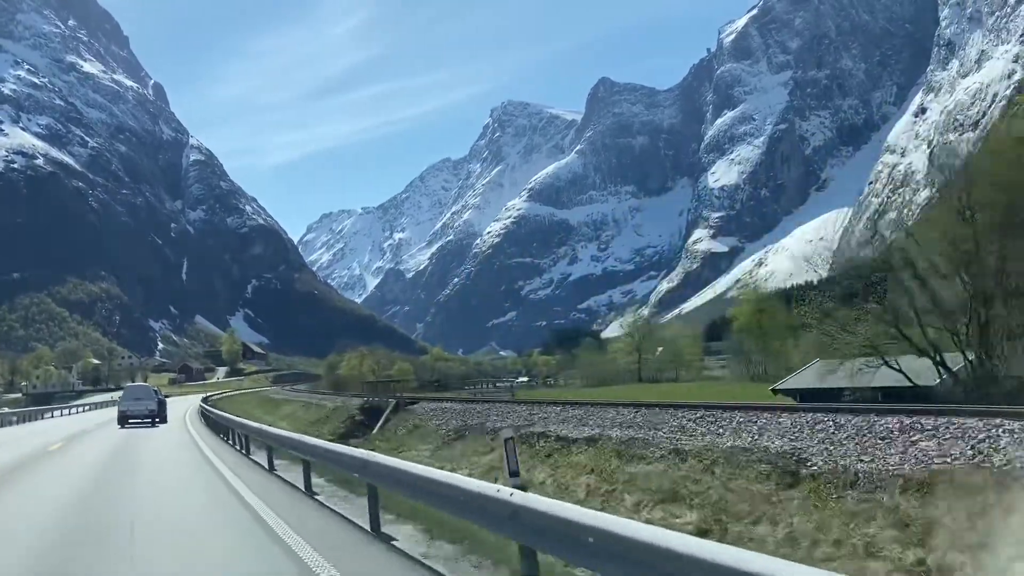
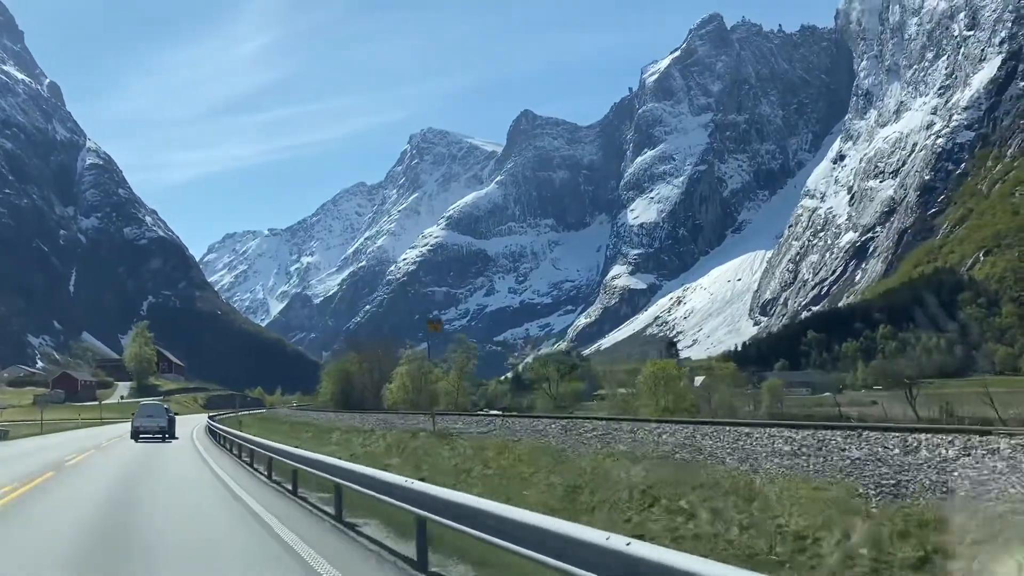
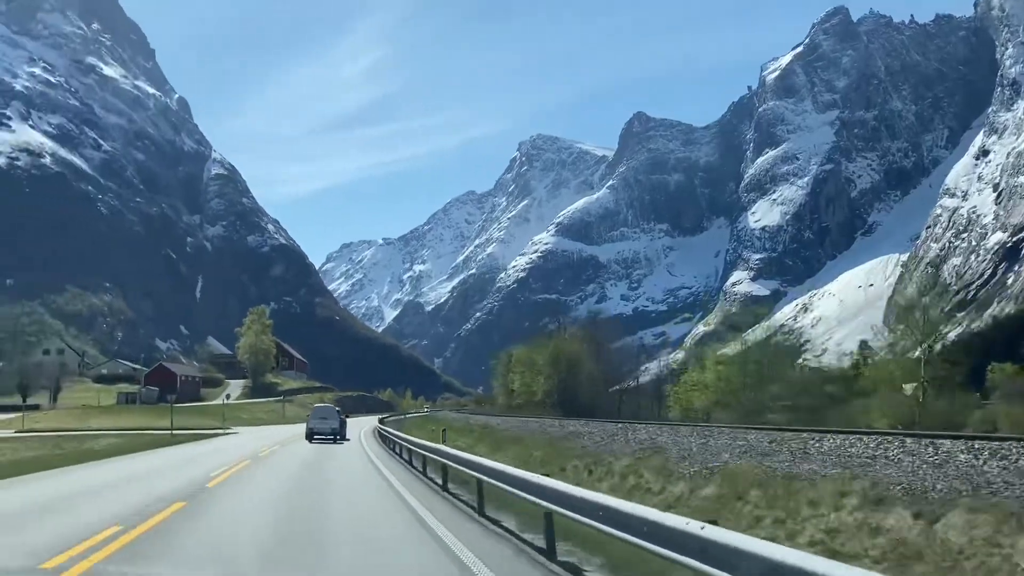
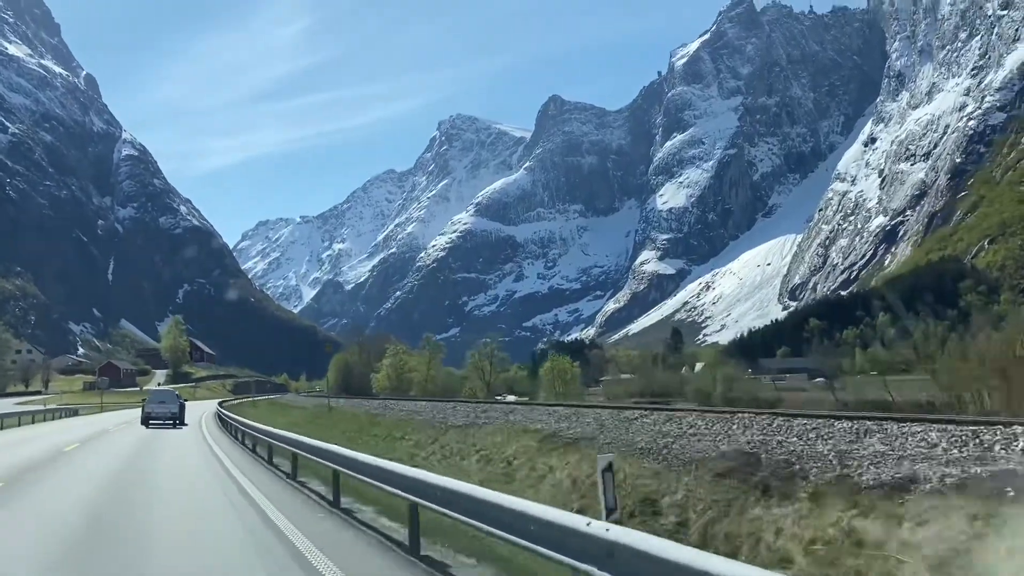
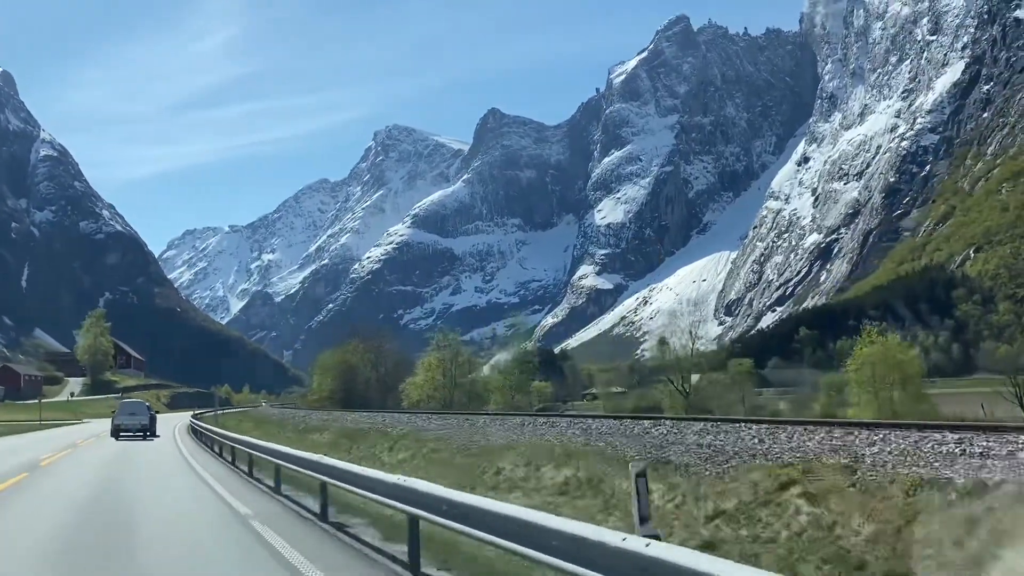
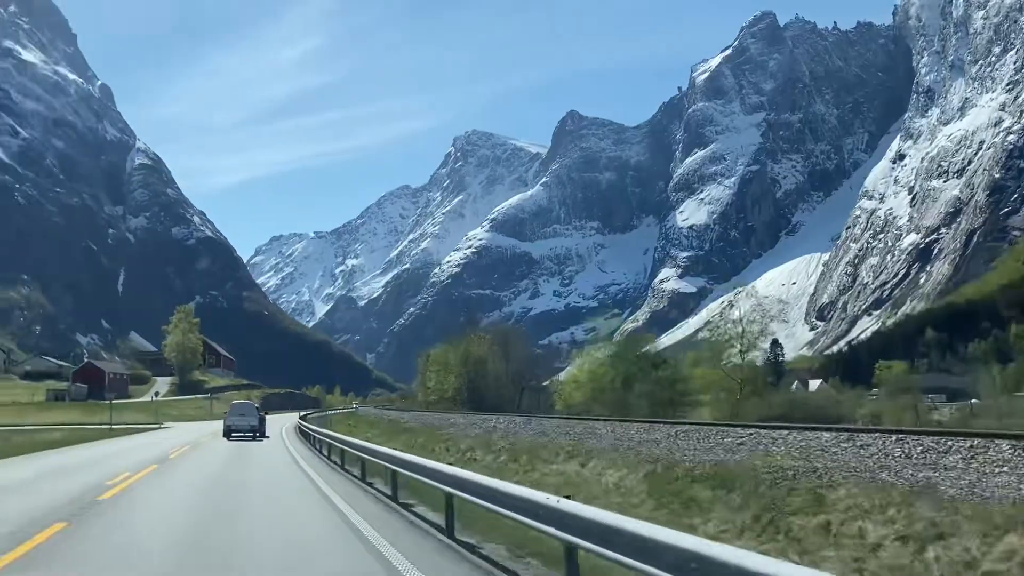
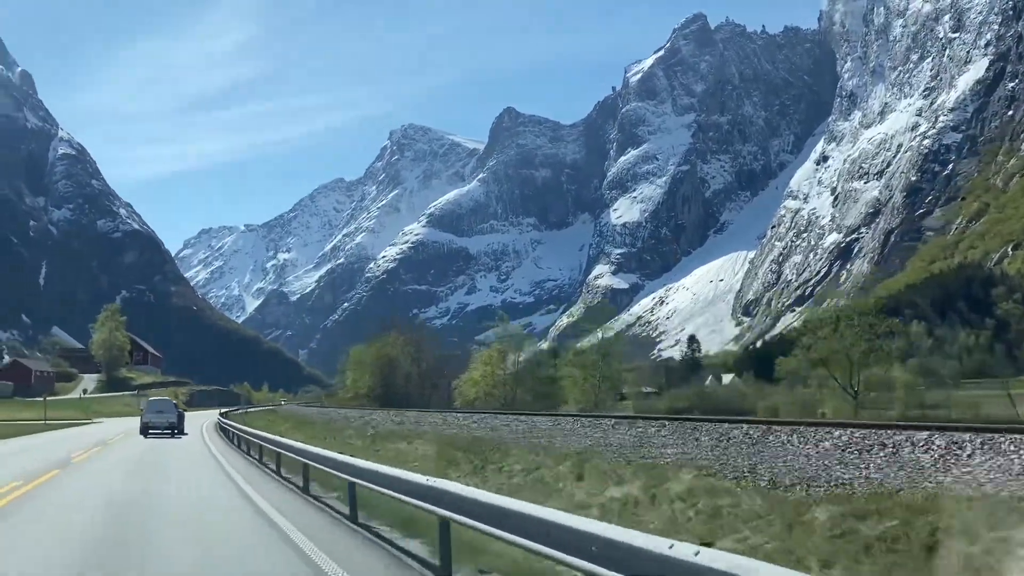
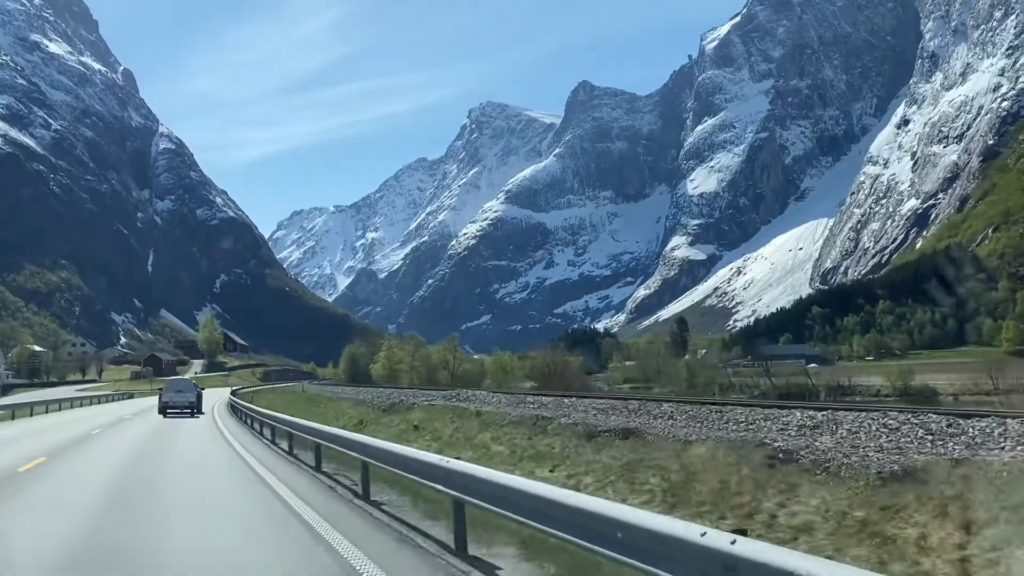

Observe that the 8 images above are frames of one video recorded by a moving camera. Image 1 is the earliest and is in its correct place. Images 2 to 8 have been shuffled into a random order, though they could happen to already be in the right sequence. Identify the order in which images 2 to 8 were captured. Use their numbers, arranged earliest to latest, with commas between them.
8, 4, 2, 5, 7, 6, 3
